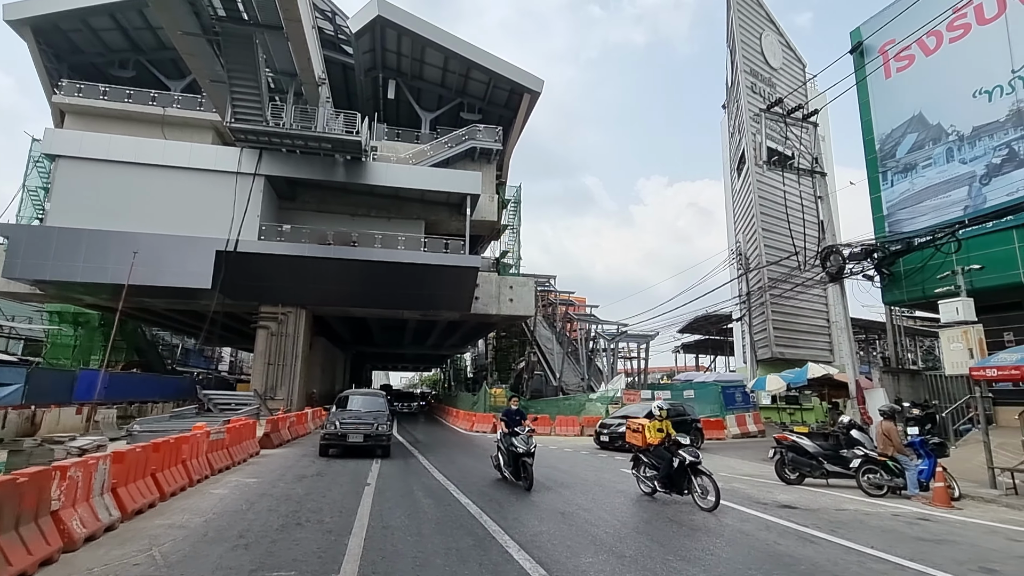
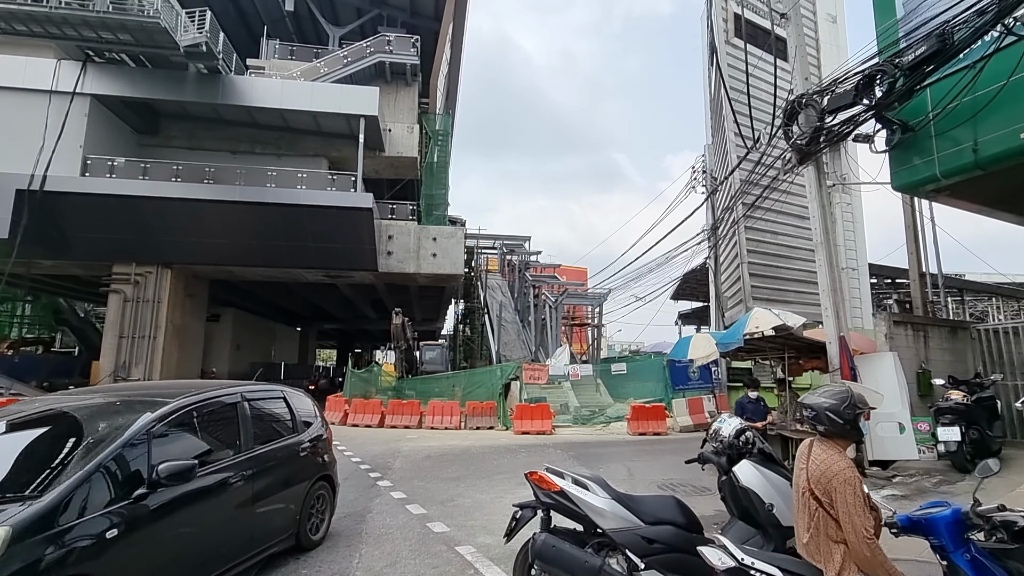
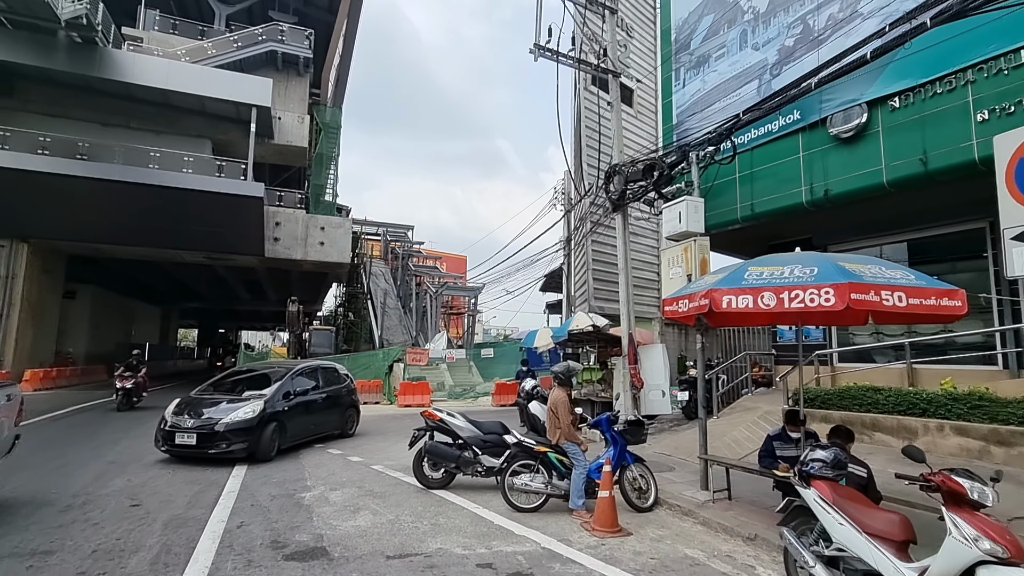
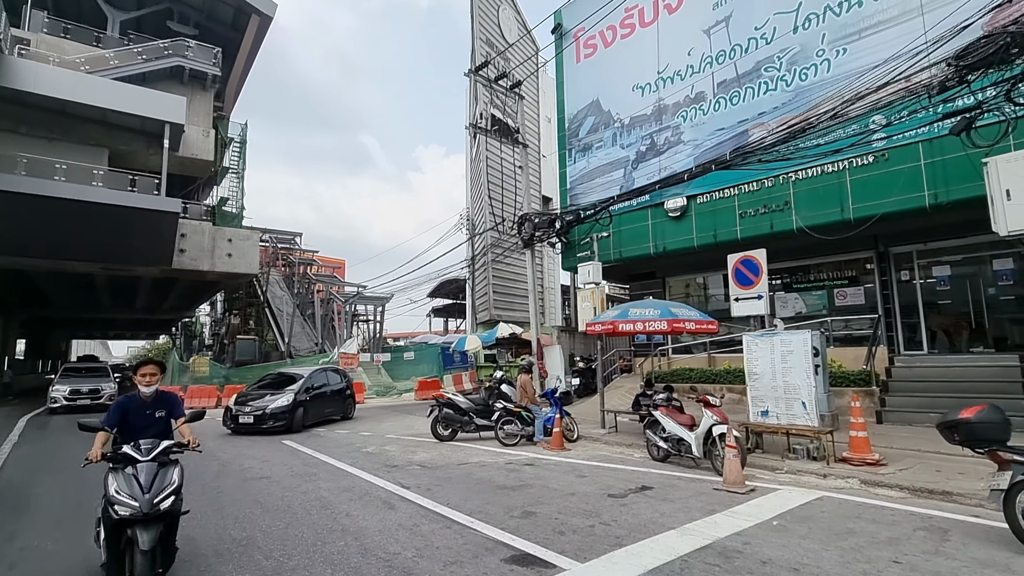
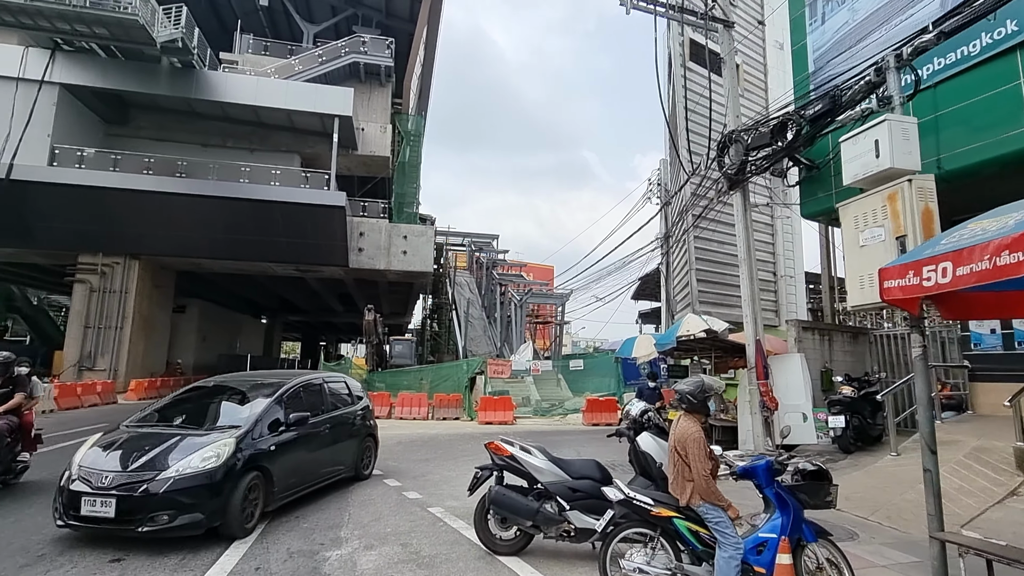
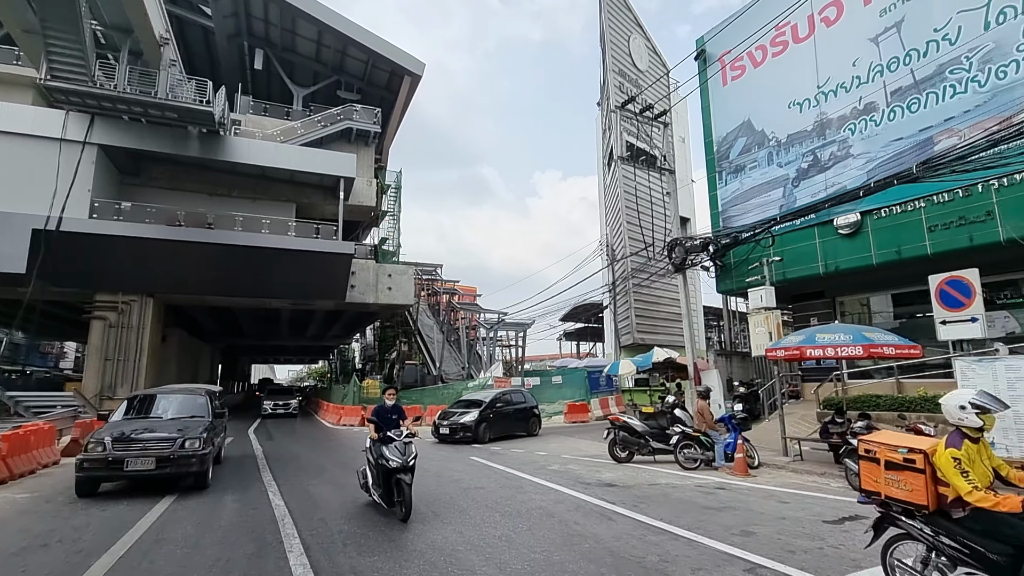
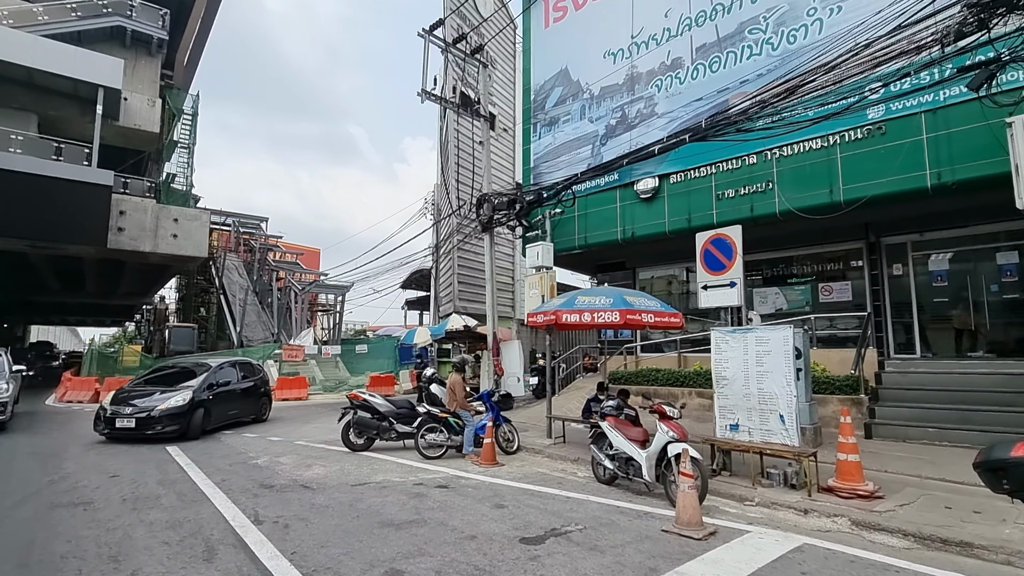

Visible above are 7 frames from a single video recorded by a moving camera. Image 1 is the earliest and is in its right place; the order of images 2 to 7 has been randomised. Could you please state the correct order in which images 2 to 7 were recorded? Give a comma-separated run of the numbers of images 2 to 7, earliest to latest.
6, 4, 7, 3, 5, 2
